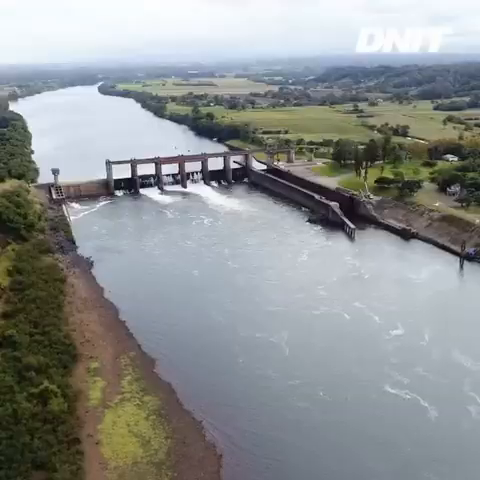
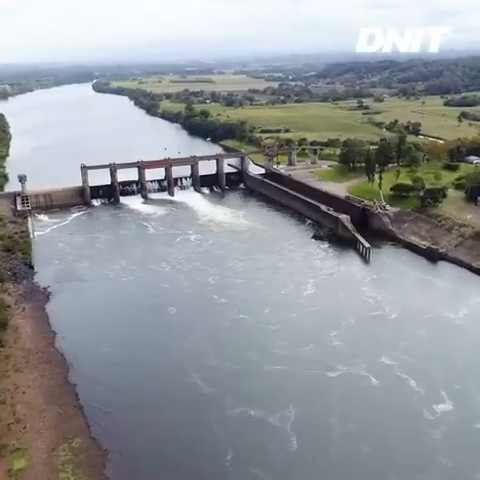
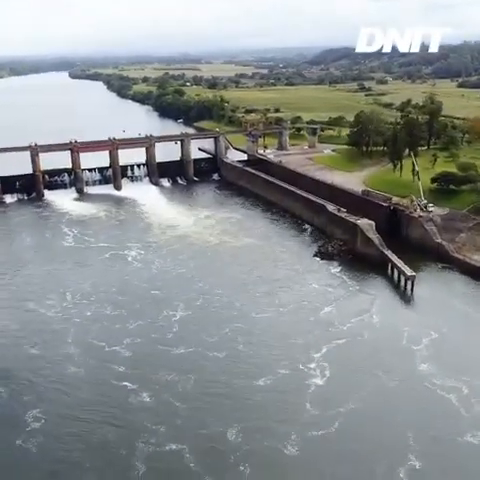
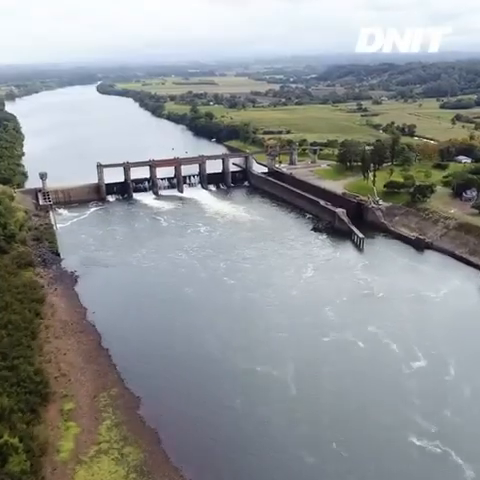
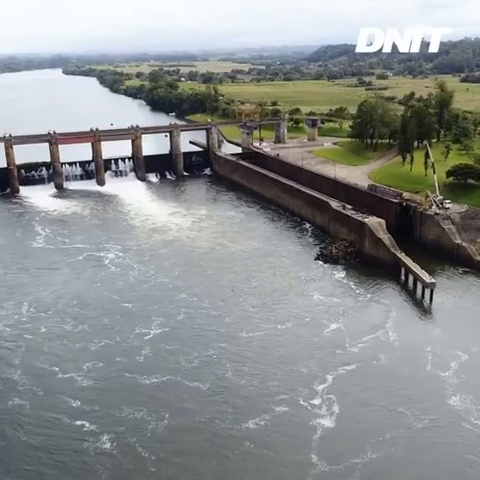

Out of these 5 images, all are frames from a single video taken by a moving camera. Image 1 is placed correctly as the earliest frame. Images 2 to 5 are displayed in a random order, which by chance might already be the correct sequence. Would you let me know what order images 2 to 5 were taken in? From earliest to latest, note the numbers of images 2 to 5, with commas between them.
4, 2, 3, 5
